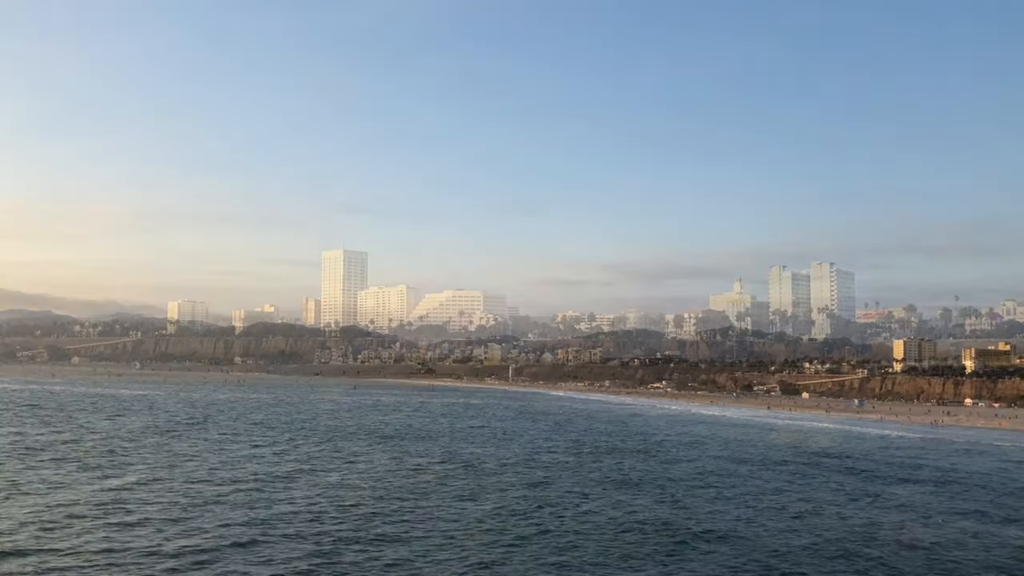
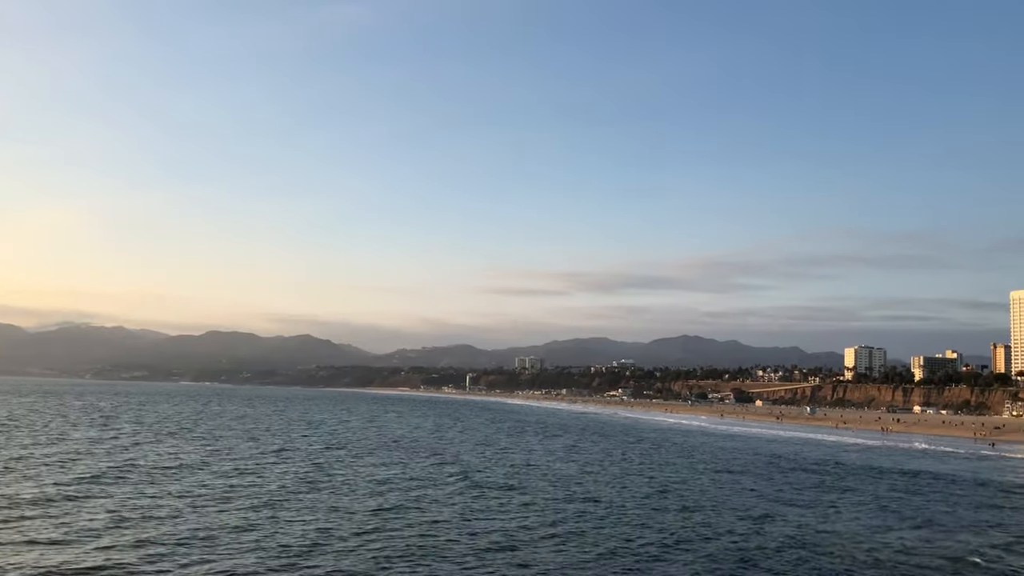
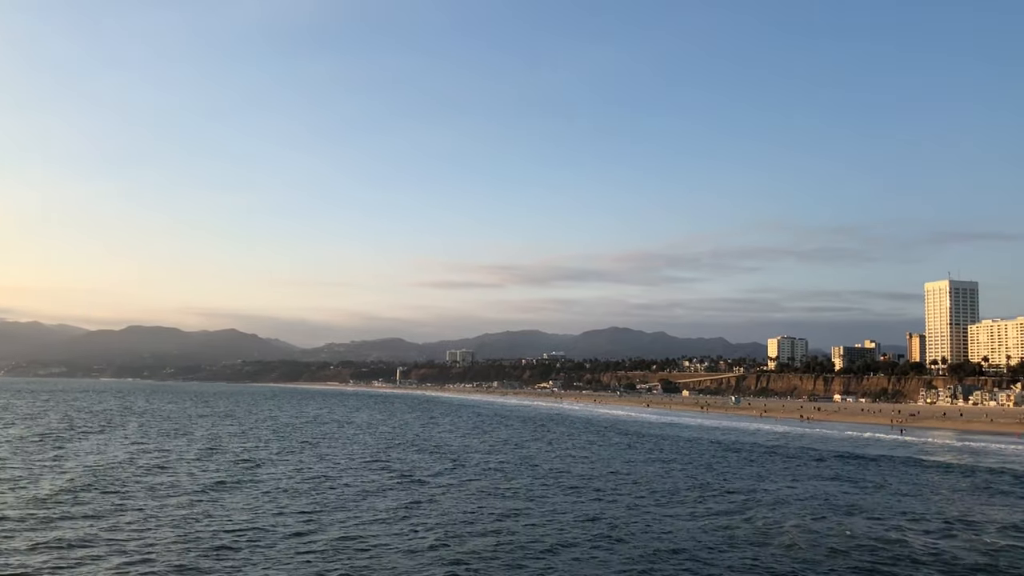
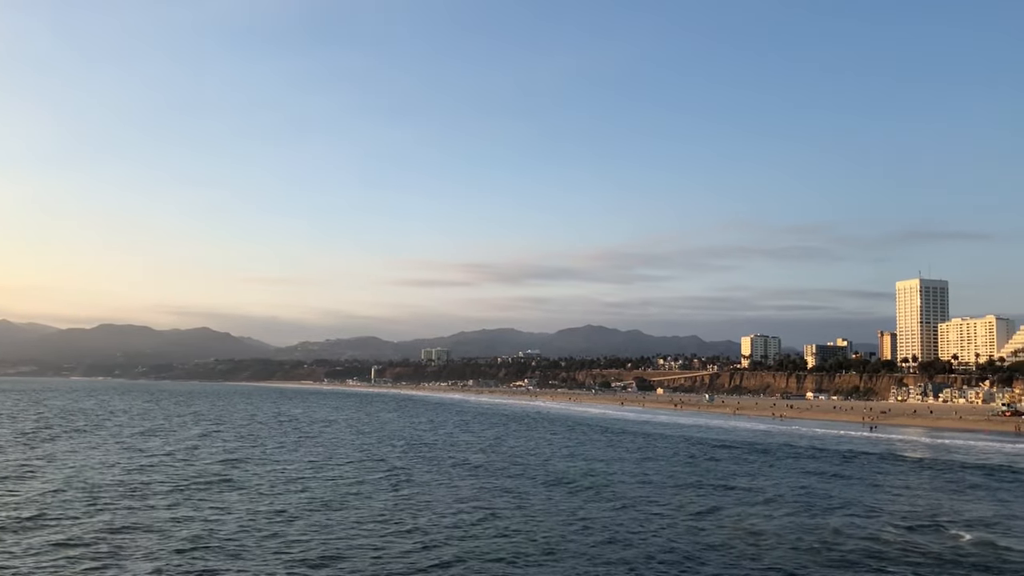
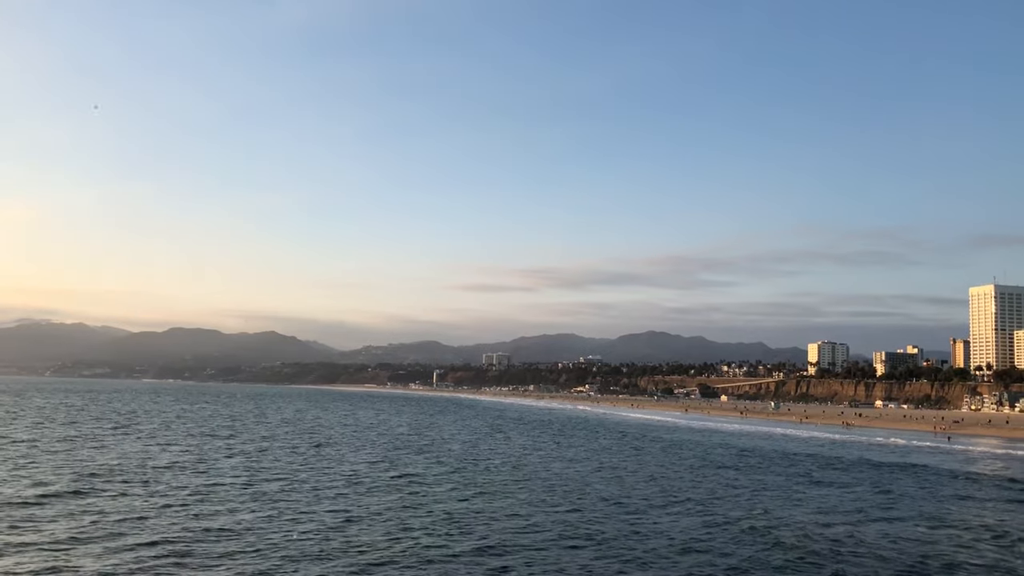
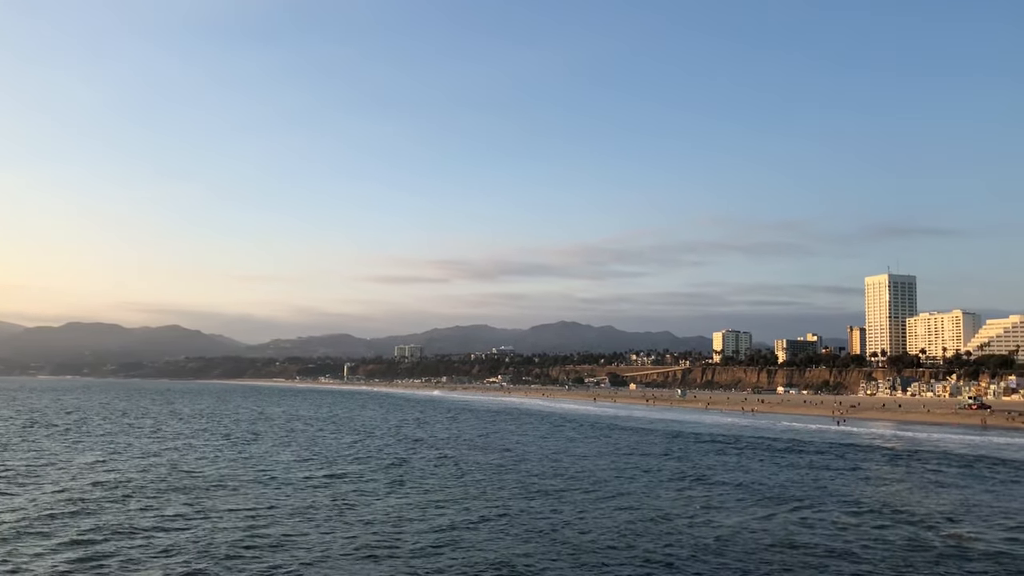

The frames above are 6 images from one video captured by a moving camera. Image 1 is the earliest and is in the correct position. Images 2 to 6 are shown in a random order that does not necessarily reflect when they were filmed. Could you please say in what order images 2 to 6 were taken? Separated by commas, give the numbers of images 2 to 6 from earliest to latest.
2, 5, 3, 4, 6
